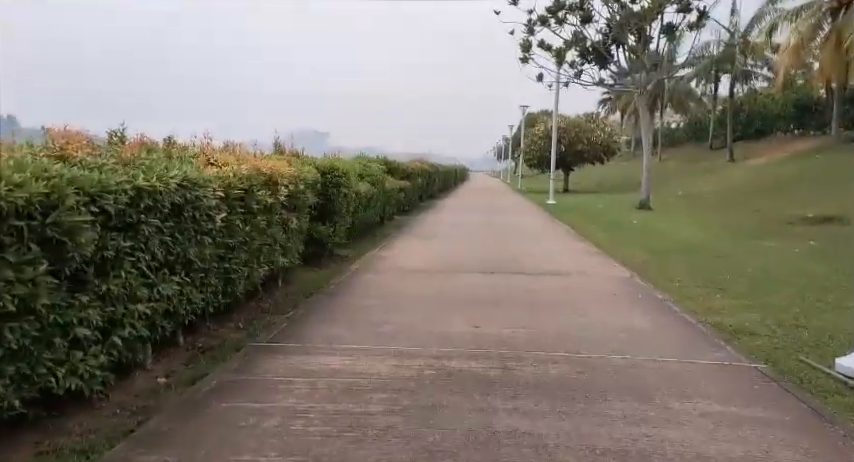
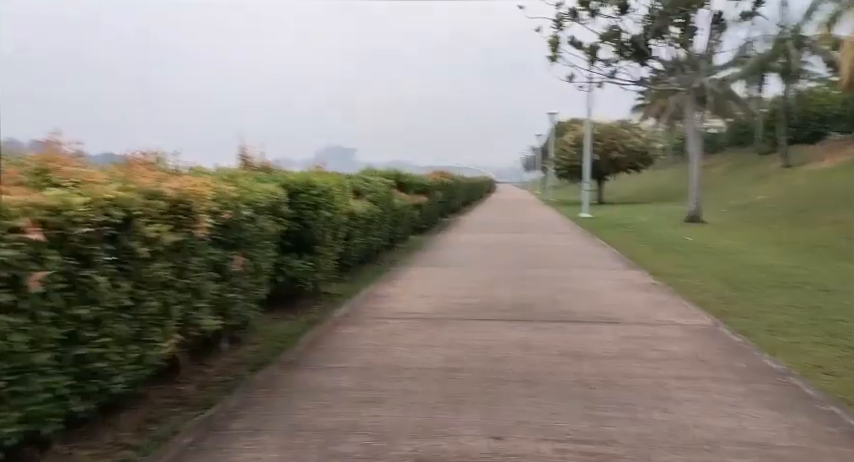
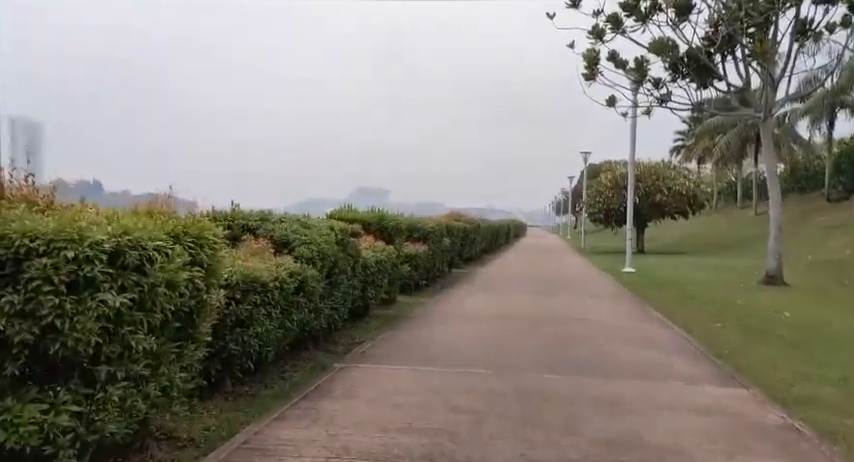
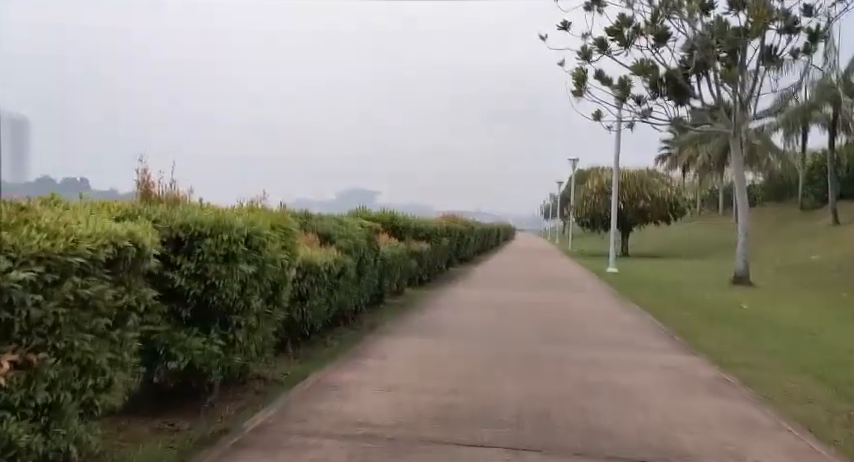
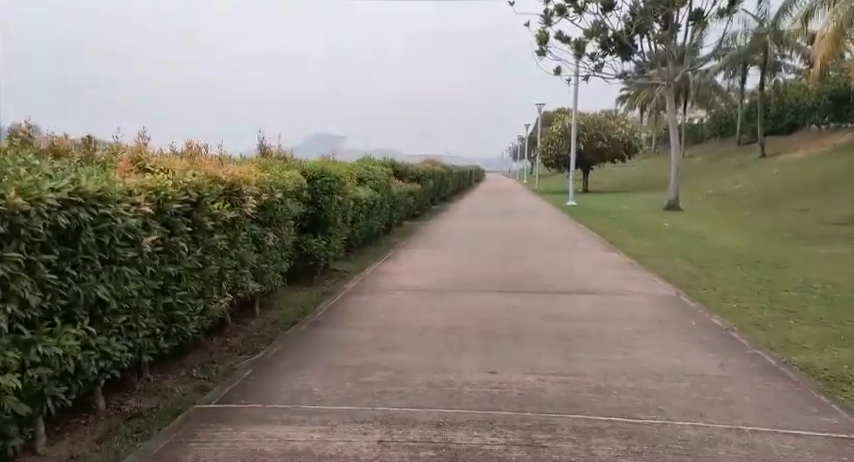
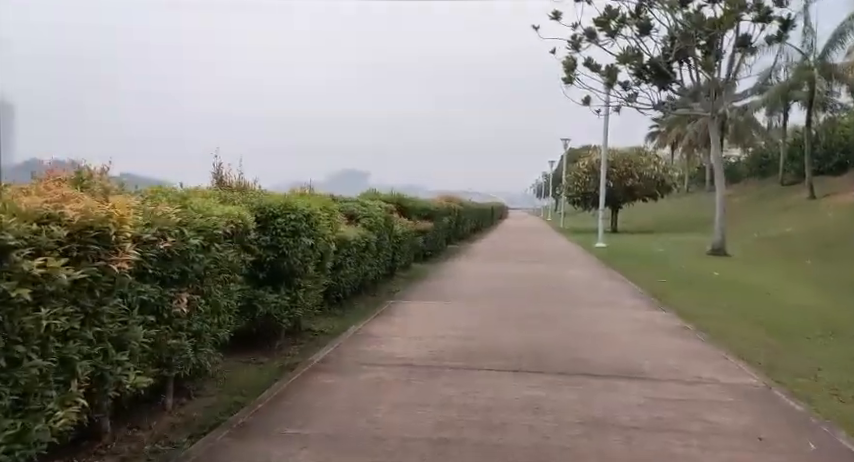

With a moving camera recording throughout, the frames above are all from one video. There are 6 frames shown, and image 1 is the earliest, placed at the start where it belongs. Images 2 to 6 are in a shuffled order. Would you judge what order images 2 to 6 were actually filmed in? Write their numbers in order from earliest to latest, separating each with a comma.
5, 2, 6, 4, 3
